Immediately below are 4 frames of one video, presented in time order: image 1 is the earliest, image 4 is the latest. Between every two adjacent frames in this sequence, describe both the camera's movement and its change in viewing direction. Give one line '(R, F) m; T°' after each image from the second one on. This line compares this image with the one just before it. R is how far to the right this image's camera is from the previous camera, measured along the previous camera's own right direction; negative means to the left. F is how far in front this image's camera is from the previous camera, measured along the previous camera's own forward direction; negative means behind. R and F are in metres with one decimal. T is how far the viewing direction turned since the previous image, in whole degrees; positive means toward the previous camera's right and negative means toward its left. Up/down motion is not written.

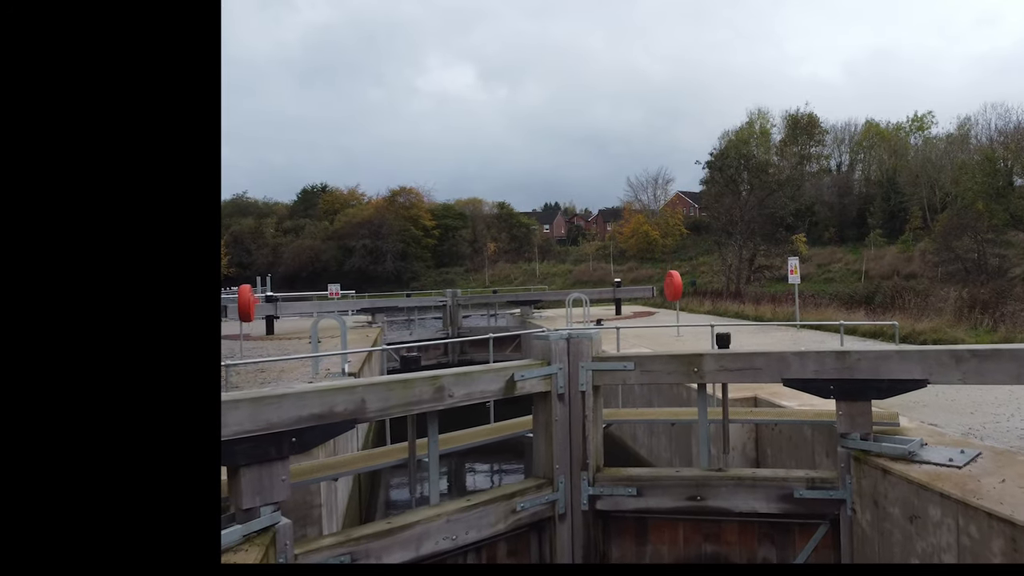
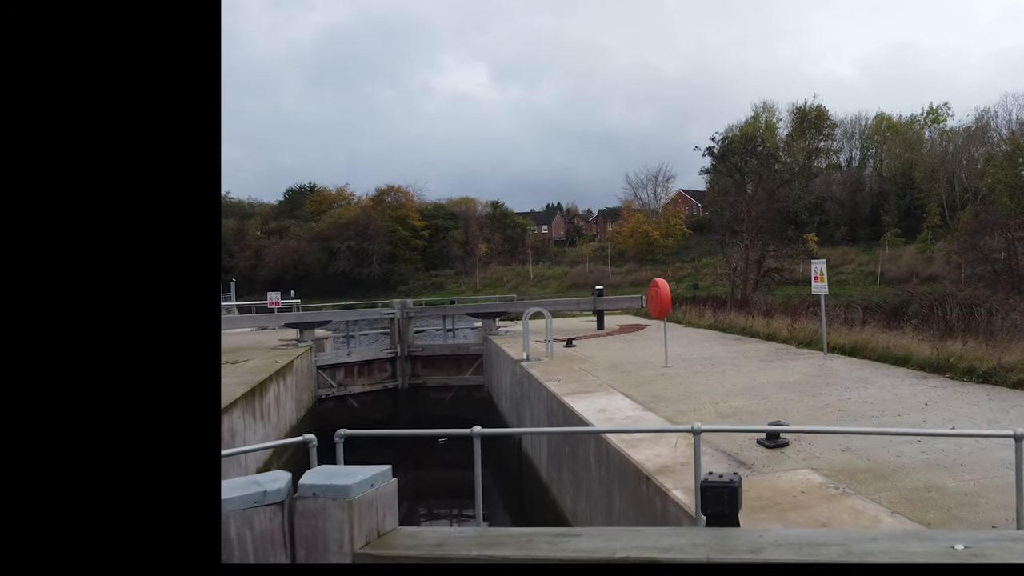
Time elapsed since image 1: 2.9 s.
(+1.1, +3.3) m; 0°
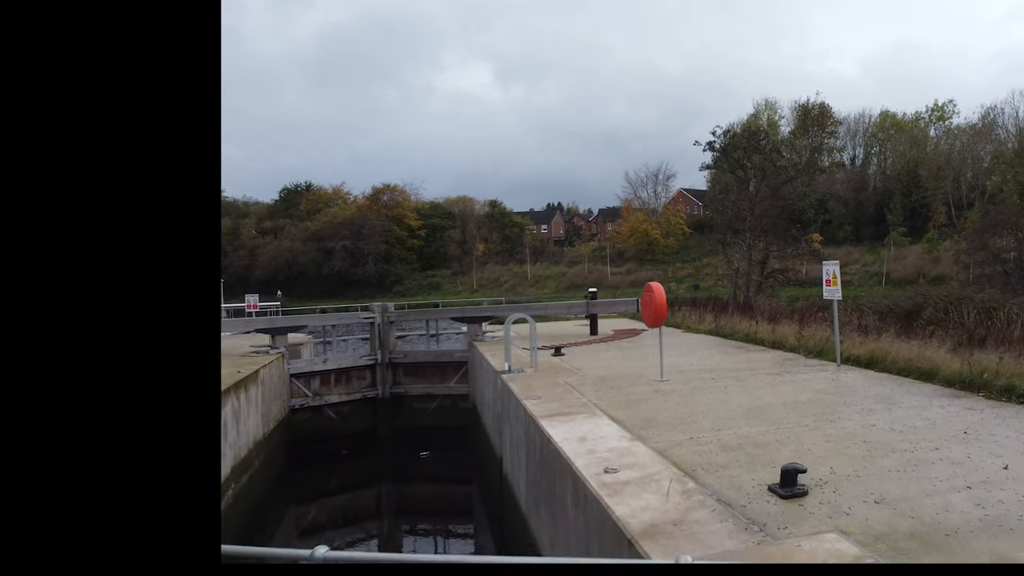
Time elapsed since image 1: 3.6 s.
(+0.3, +1.0) m; 0°
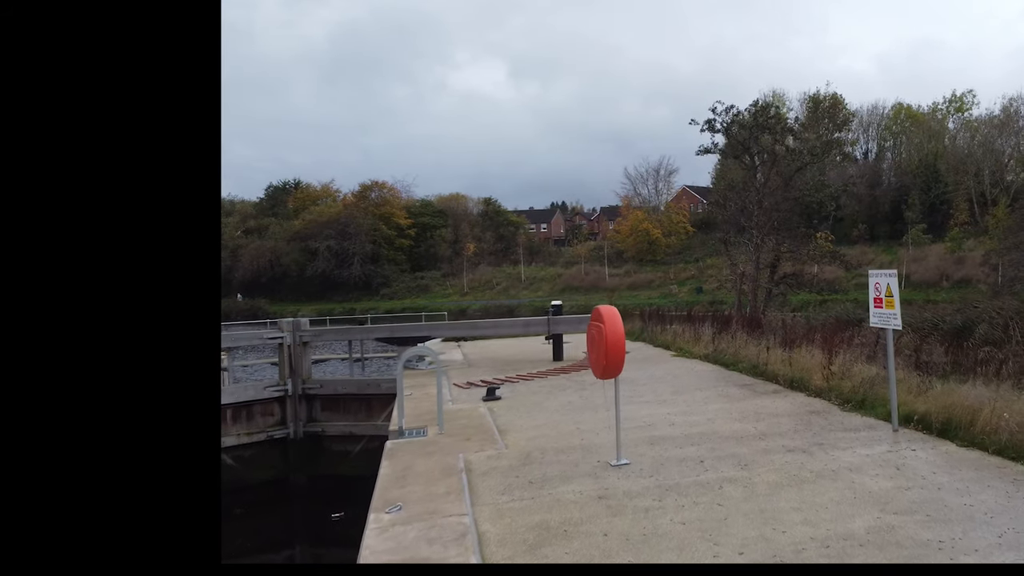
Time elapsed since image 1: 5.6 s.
(+1.2, +3.2) m; -1°
